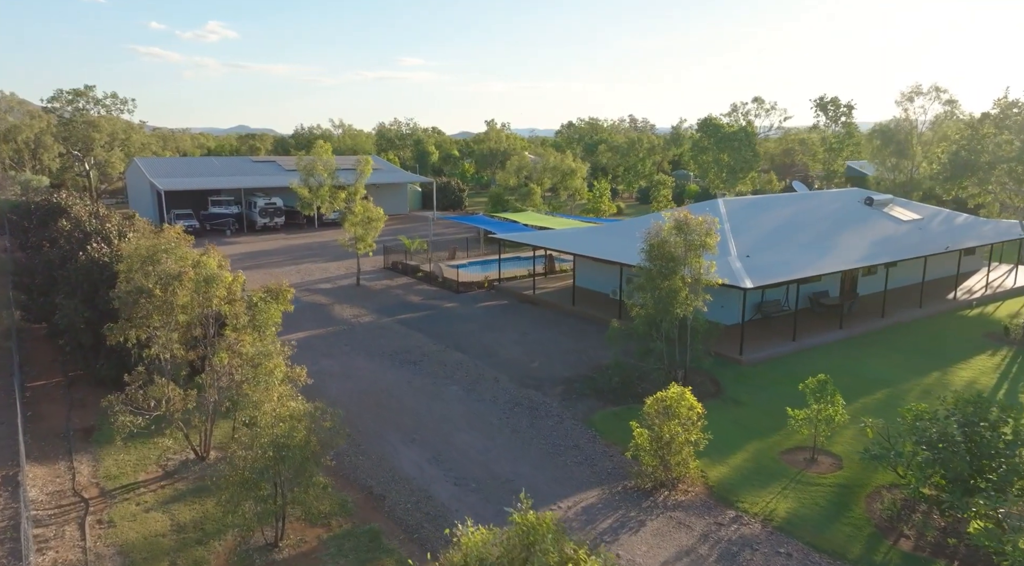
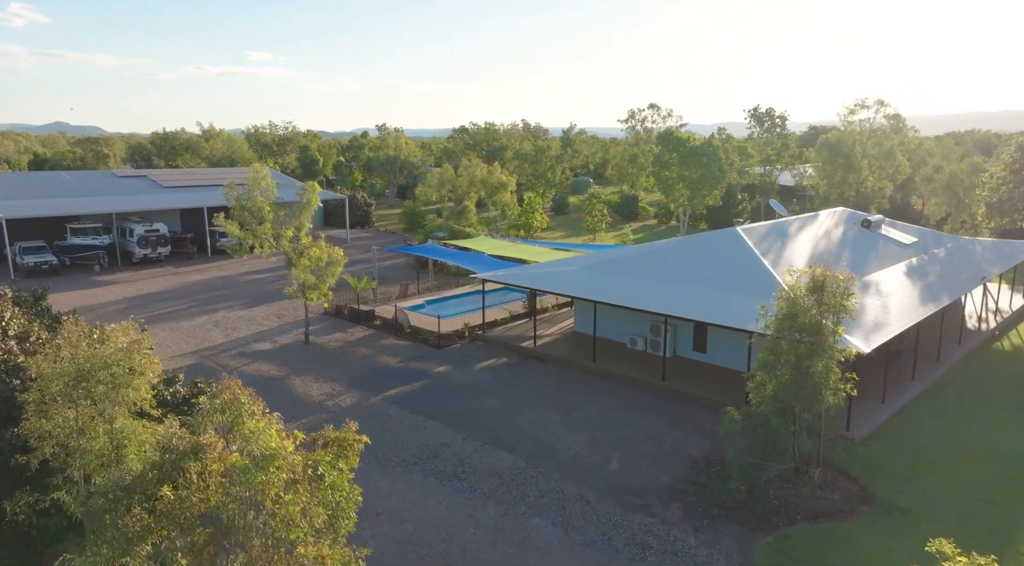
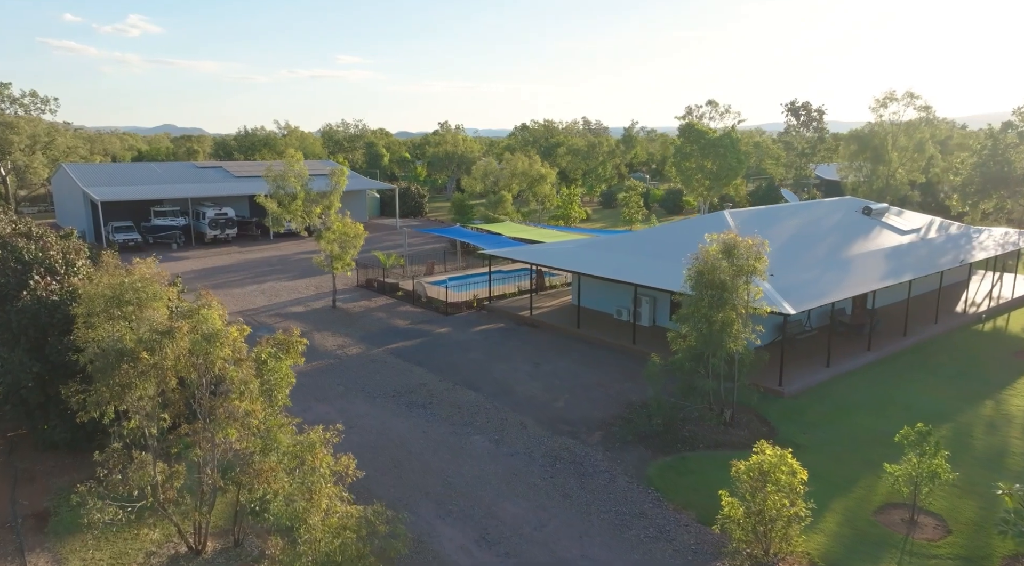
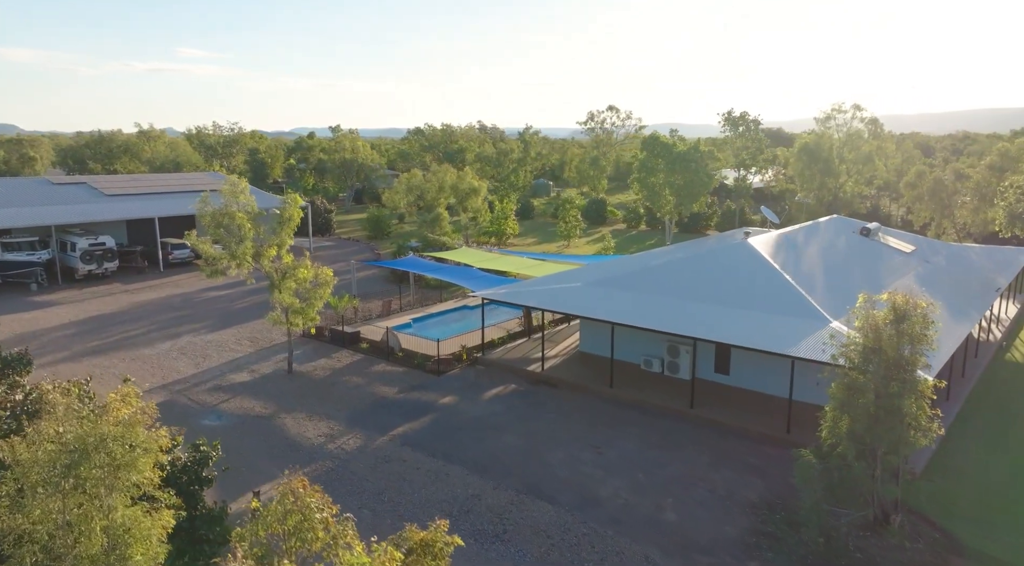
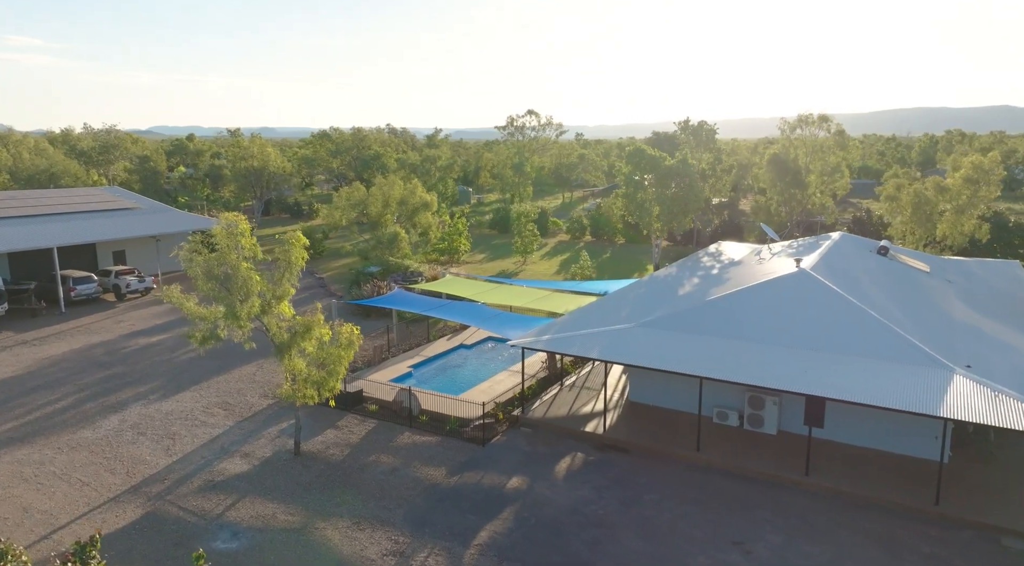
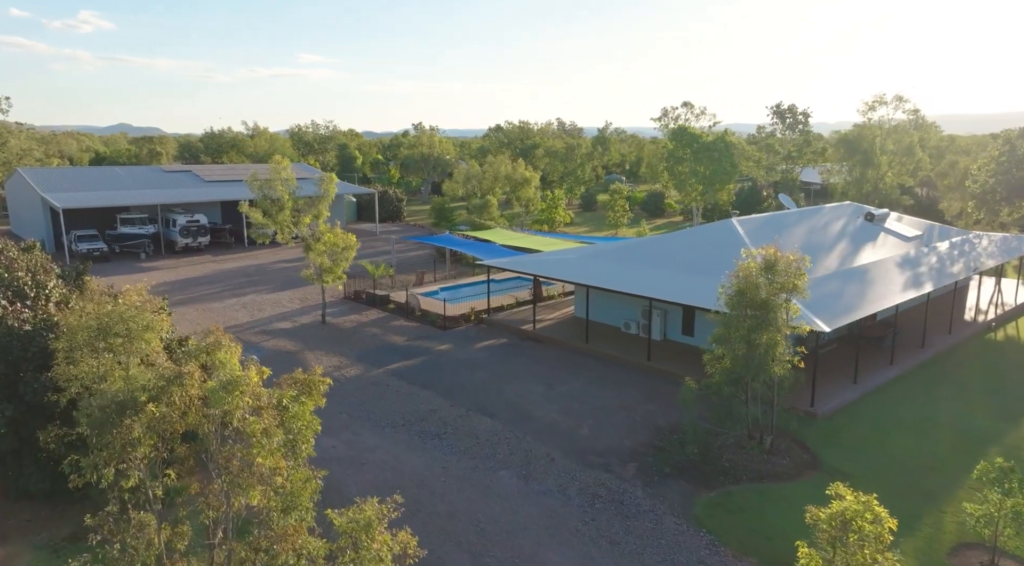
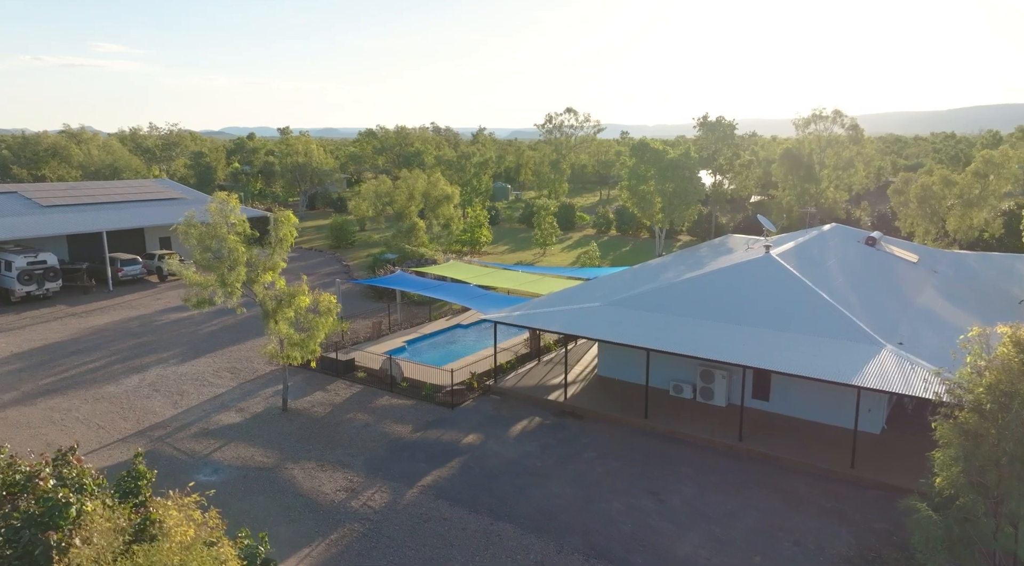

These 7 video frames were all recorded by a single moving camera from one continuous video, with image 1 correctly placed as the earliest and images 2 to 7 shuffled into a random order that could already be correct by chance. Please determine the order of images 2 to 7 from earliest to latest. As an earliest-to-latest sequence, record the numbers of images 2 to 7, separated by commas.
3, 6, 2, 4, 7, 5
